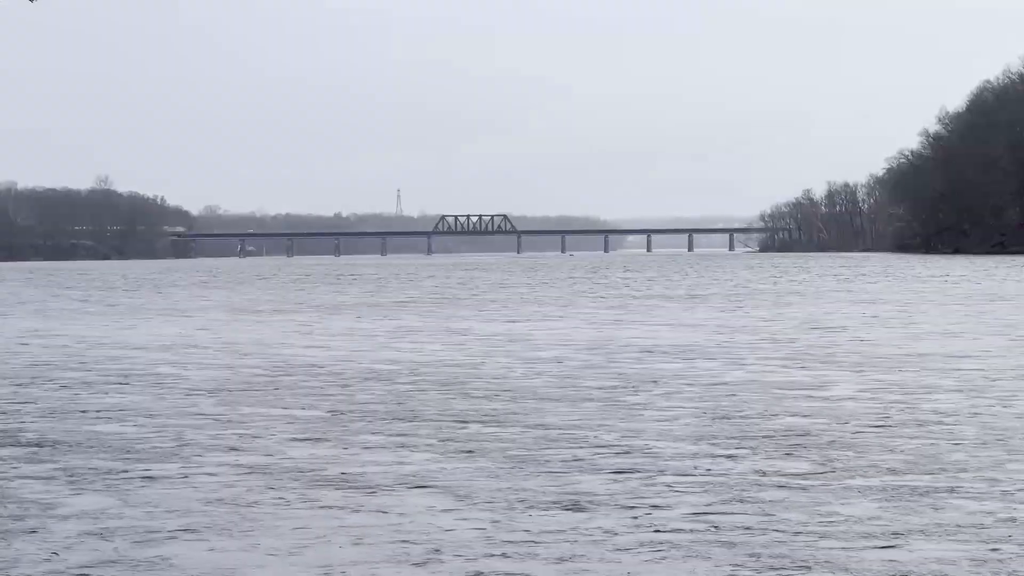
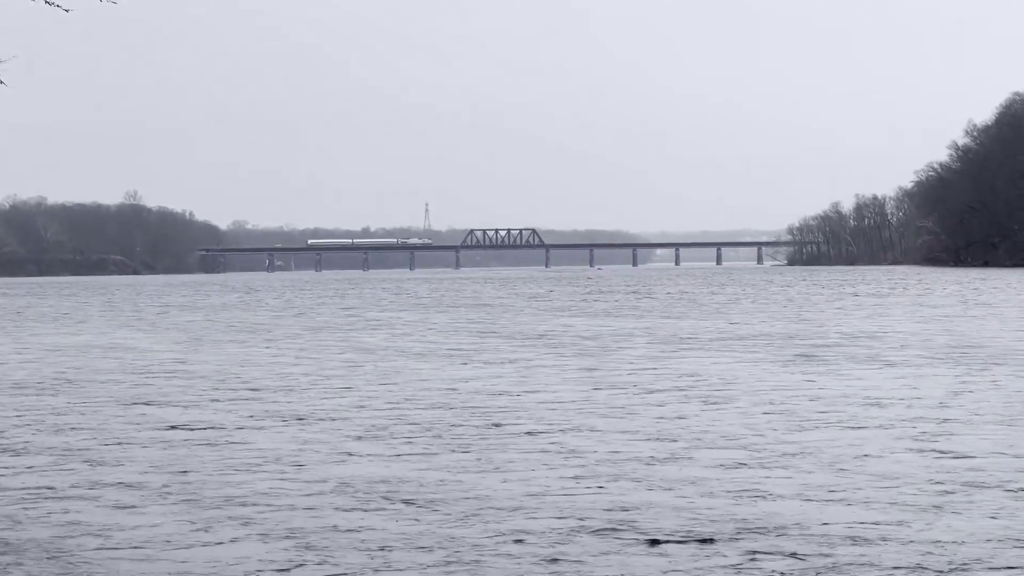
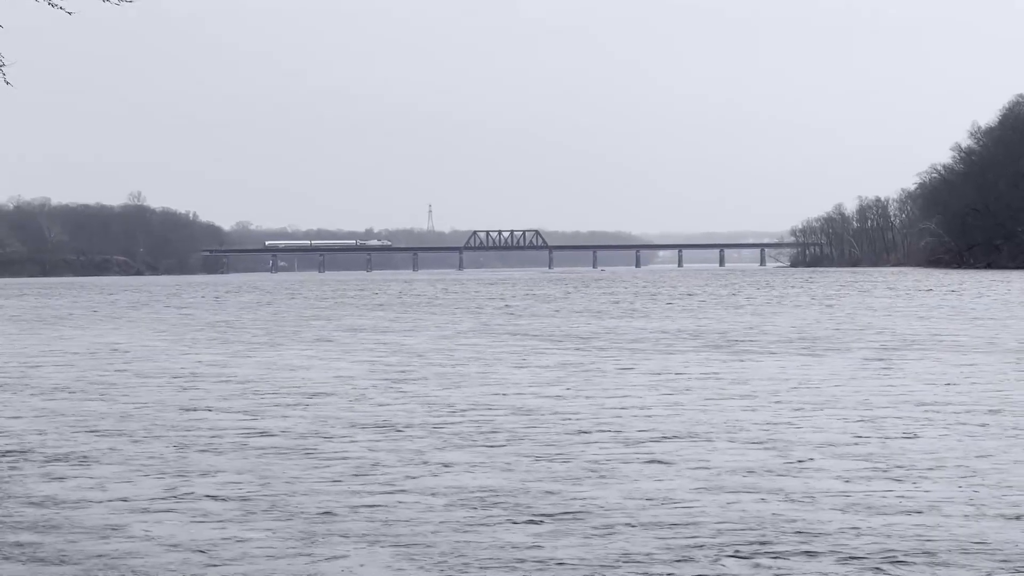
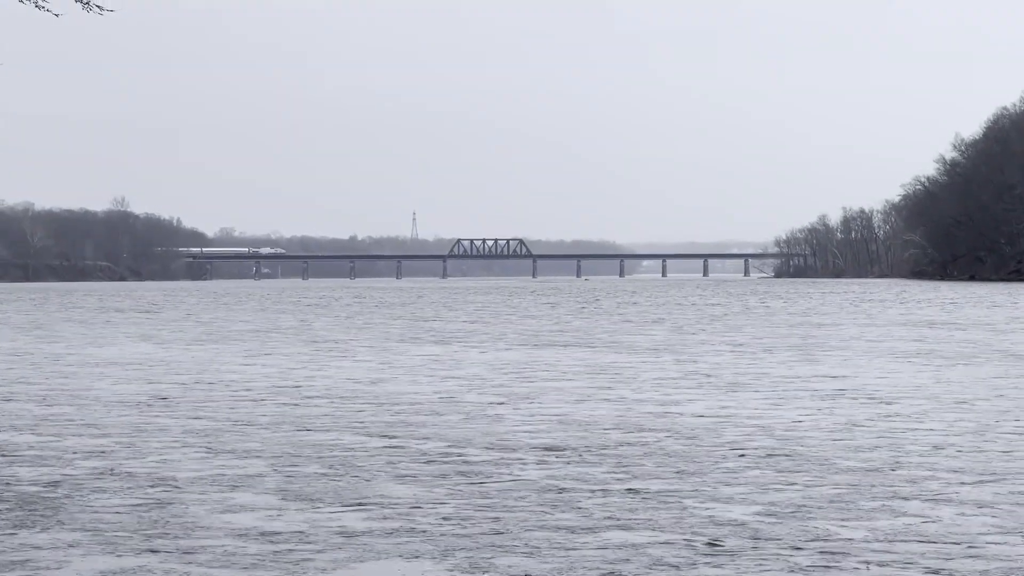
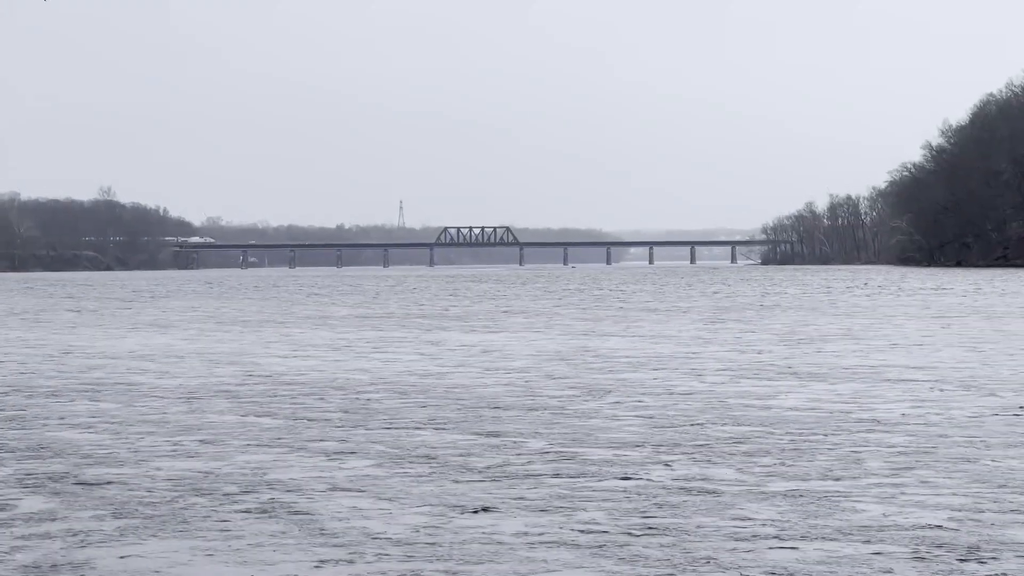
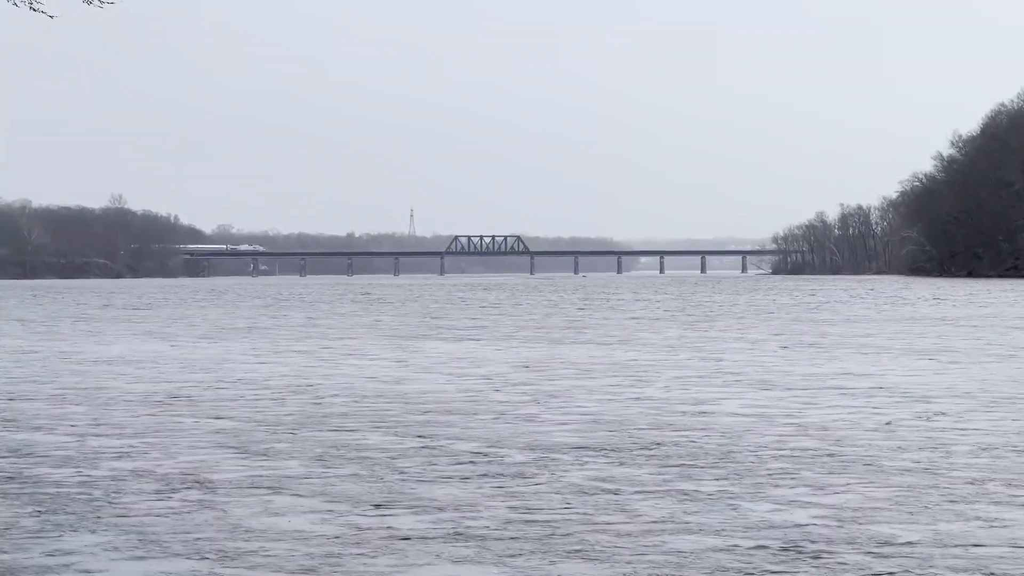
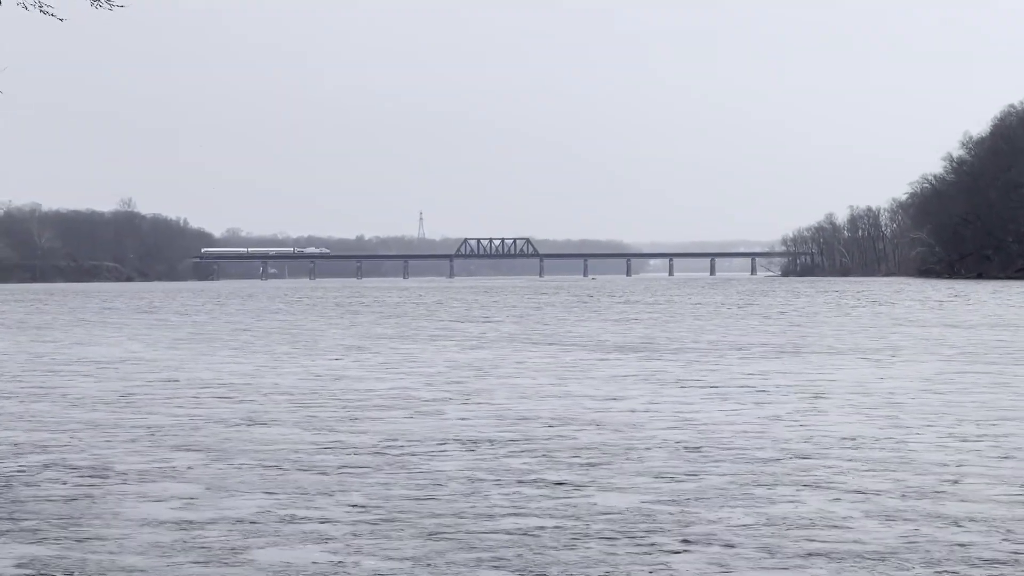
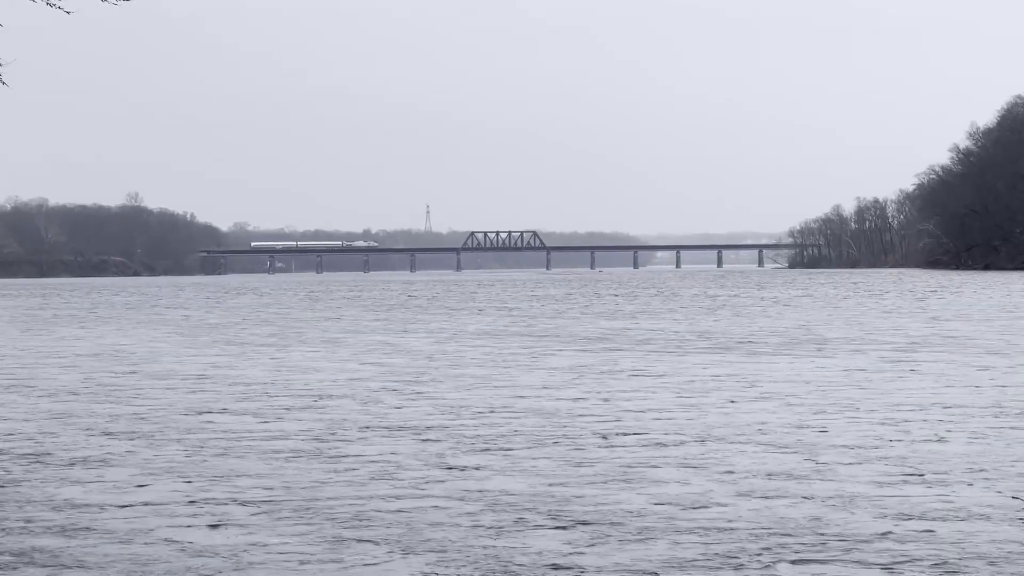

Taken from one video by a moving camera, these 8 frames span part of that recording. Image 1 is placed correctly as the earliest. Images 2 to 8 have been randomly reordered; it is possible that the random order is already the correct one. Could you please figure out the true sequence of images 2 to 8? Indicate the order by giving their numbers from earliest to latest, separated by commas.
5, 6, 4, 7, 8, 3, 2
